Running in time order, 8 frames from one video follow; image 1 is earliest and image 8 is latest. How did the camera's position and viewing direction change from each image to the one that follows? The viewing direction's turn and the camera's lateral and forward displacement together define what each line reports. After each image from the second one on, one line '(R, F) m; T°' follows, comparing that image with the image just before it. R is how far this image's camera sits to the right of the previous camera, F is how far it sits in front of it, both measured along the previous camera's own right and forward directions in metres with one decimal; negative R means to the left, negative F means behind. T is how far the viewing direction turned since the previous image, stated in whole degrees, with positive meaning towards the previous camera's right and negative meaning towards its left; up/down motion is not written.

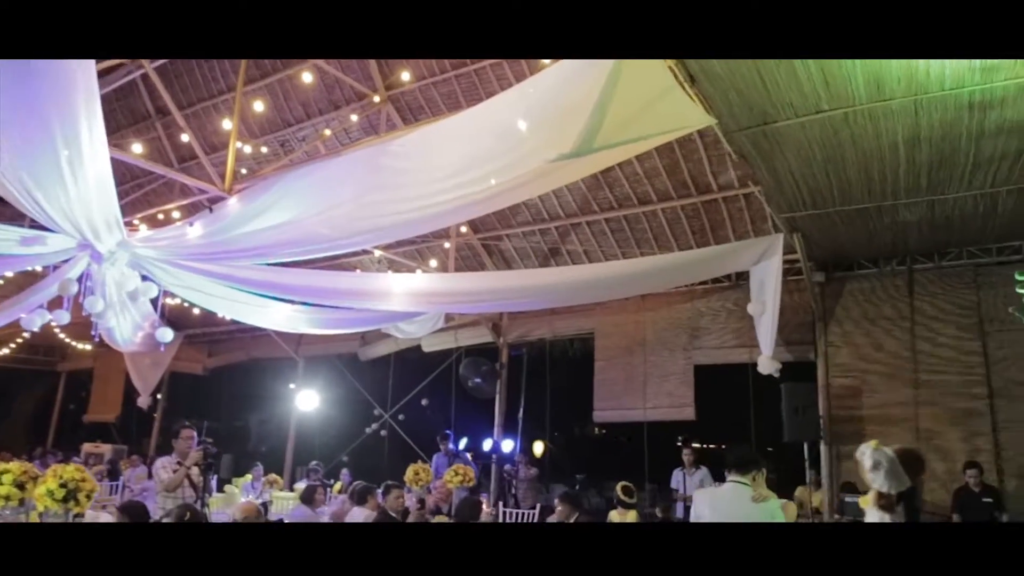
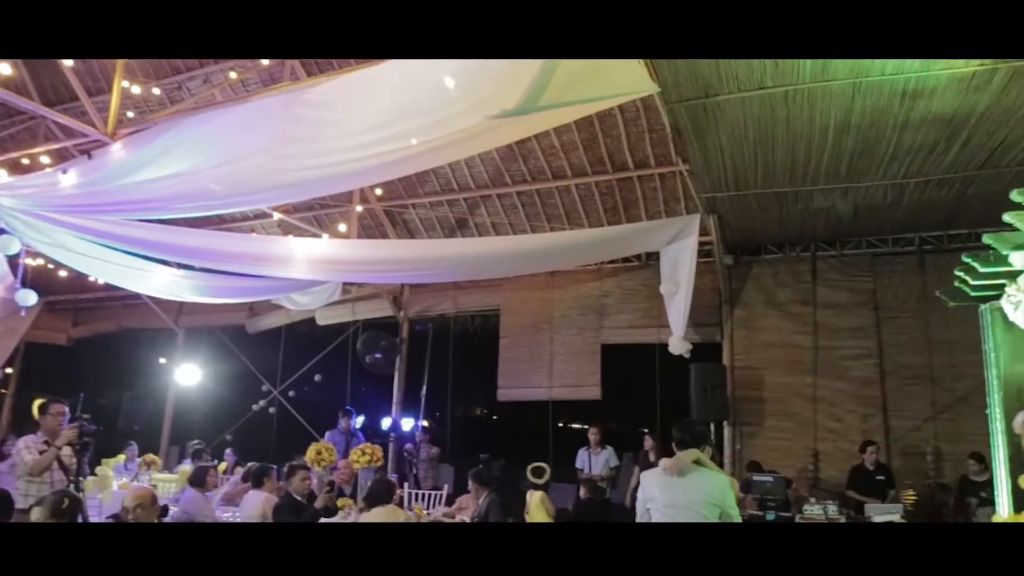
(-0.3, +0.3) m; +9°
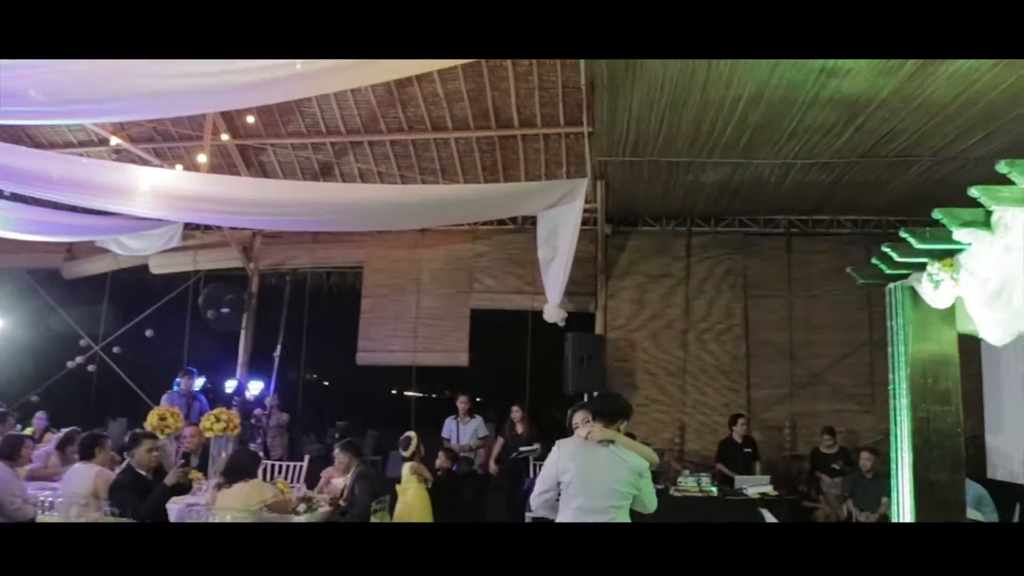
(-0.4, +0.5) m; +13°
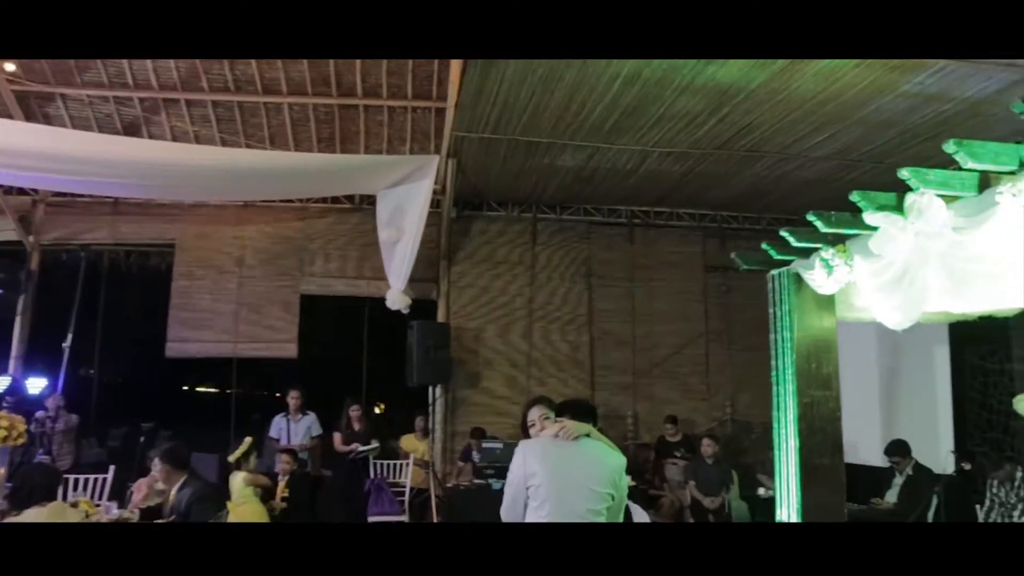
(-0.4, +0.5) m; +15°
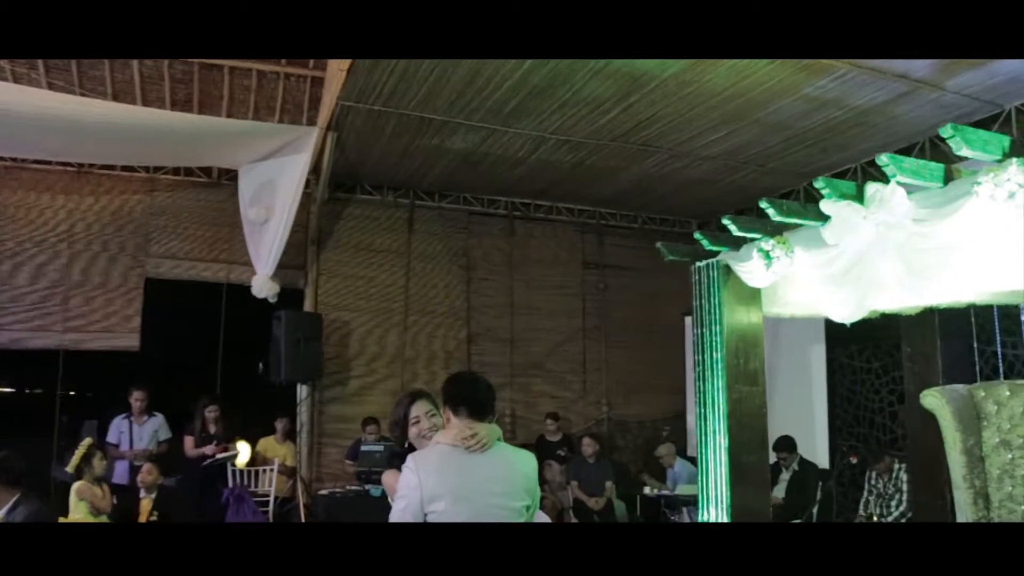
(-0.4, +0.4) m; +13°
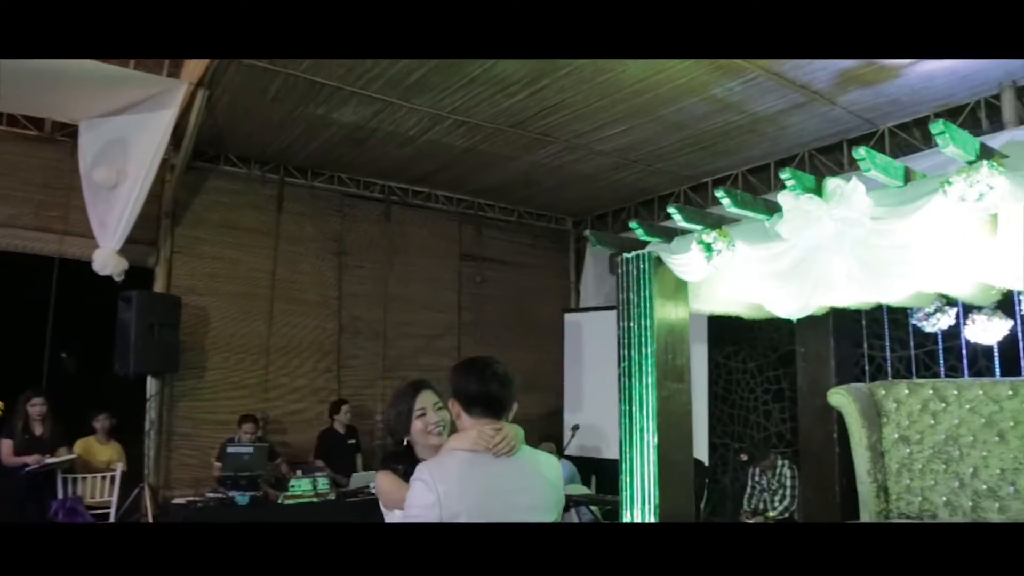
(-0.5, +0.4) m; +13°
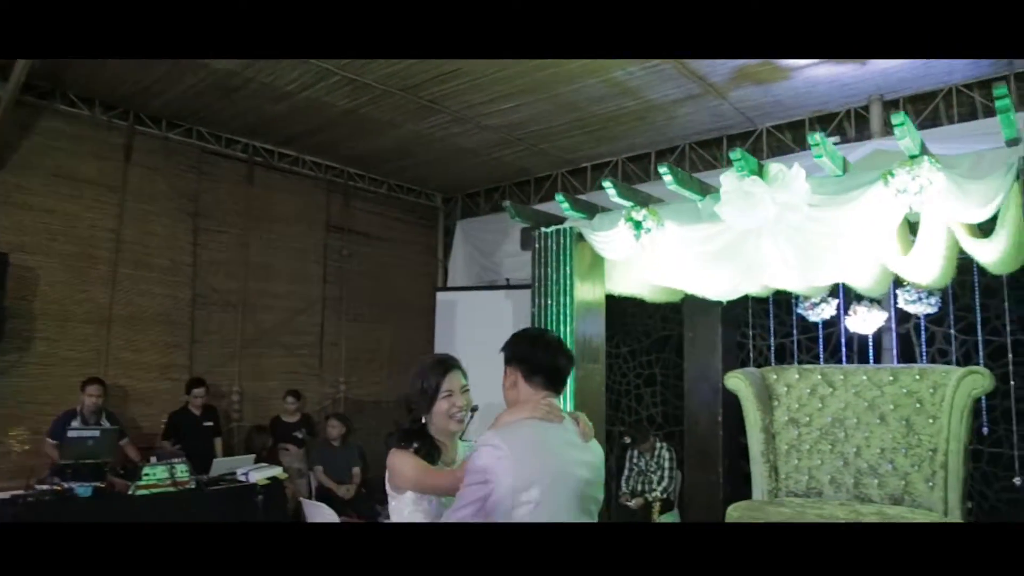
(-0.4, +0.3) m; +13°
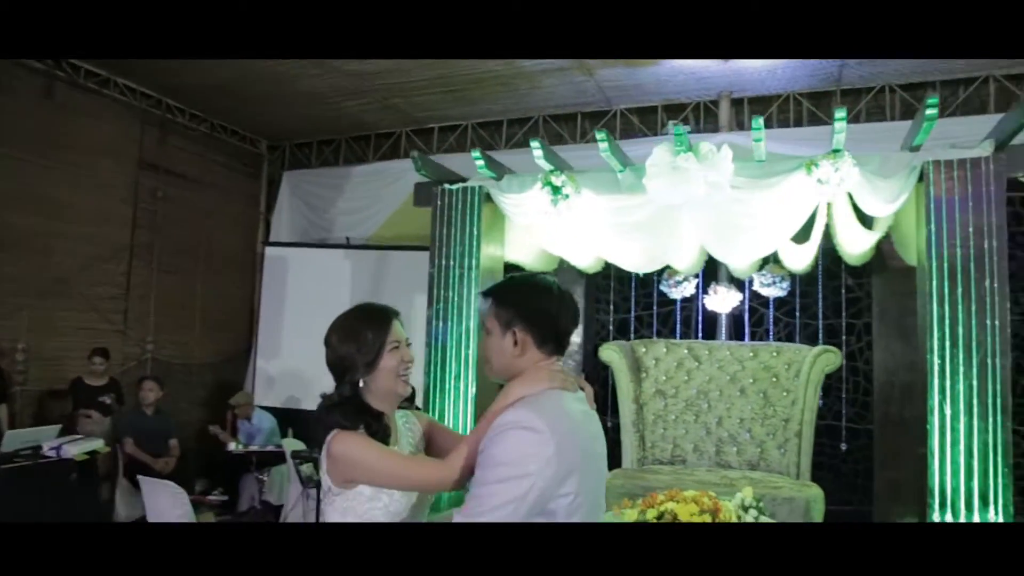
(-0.6, +0.3) m; +18°
